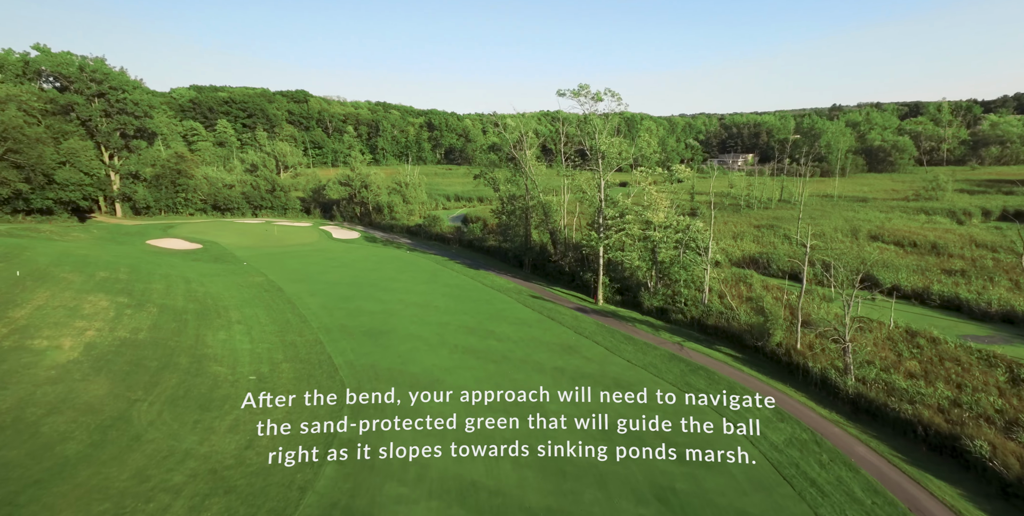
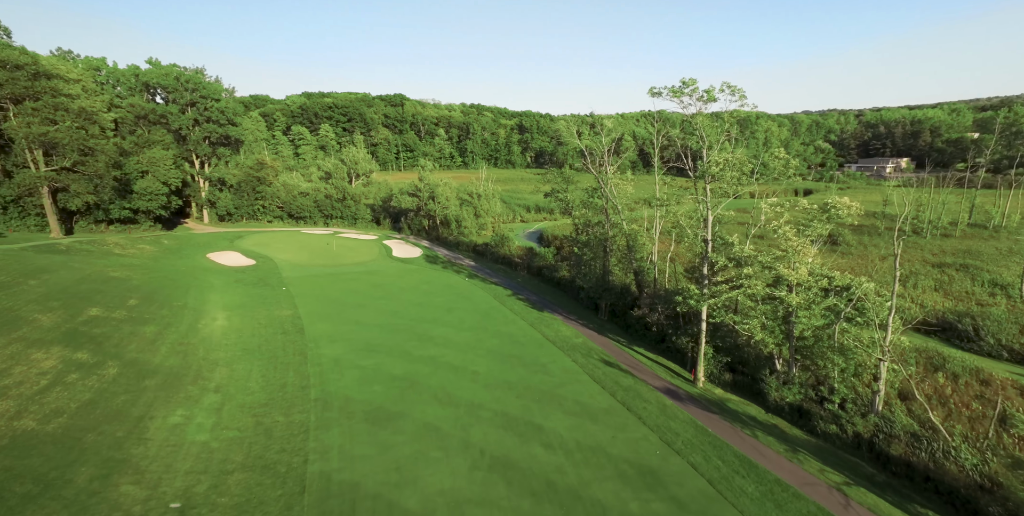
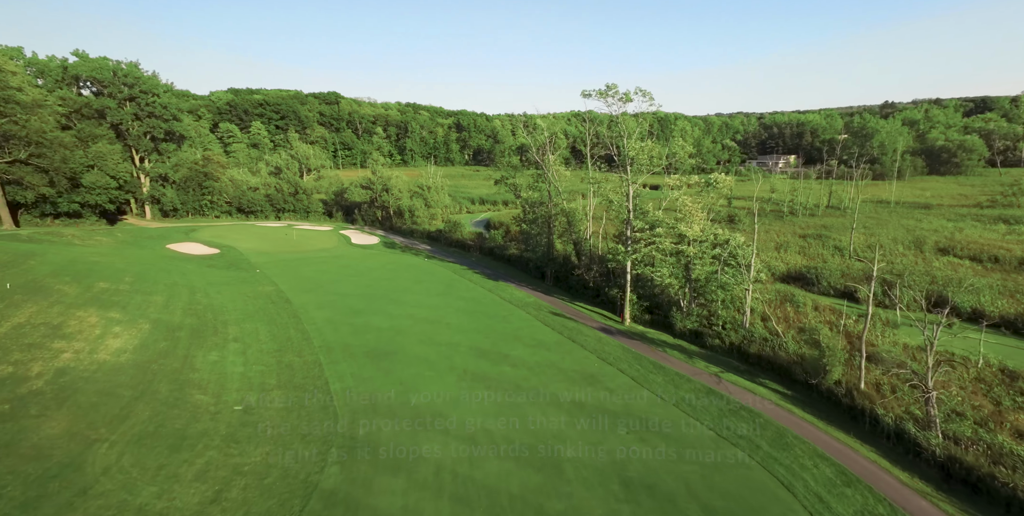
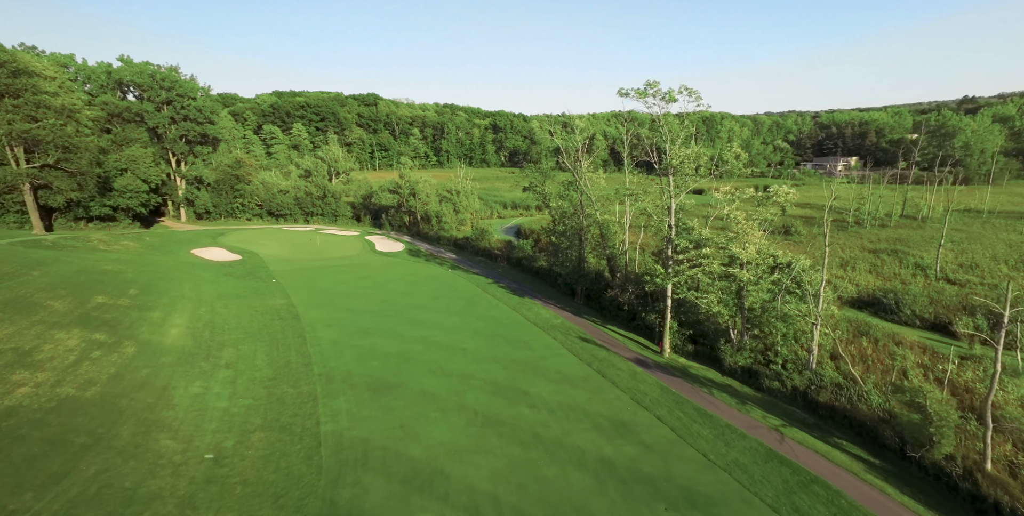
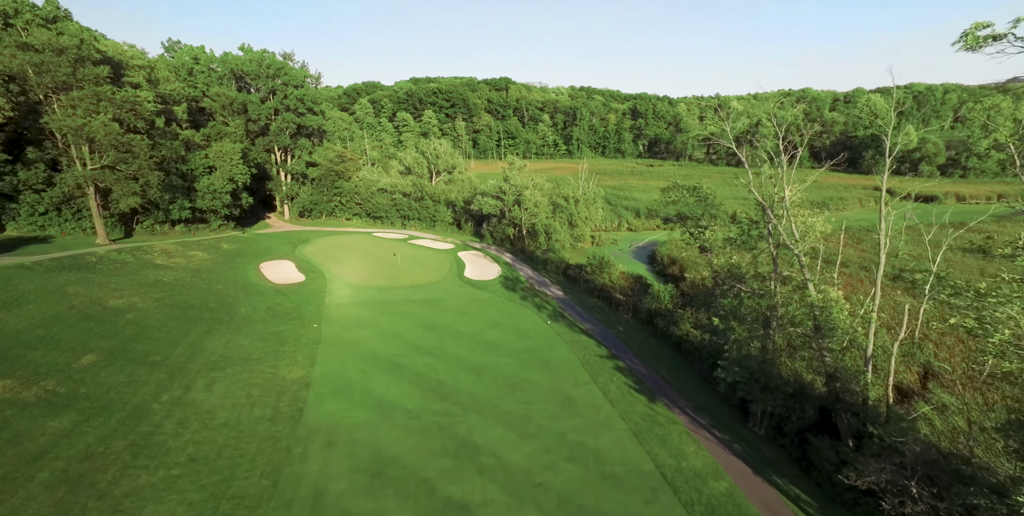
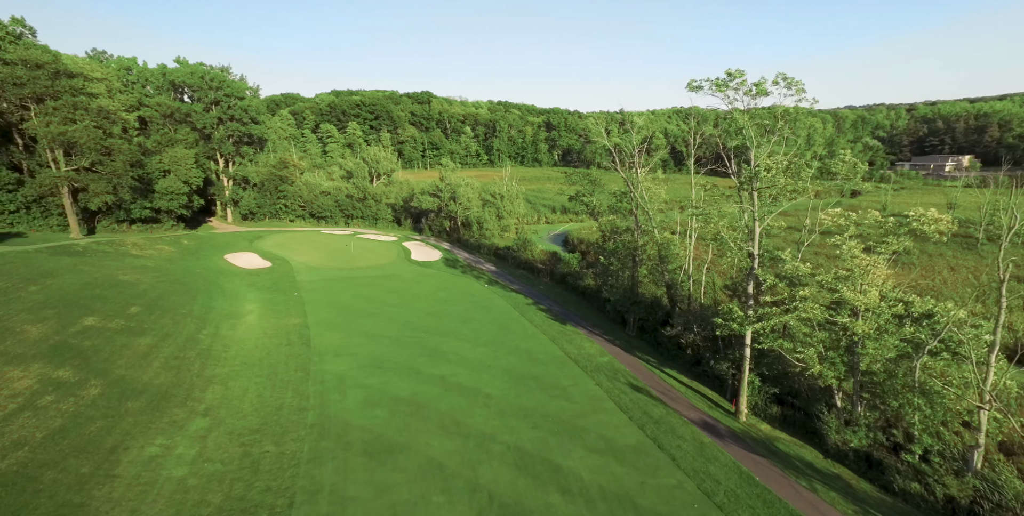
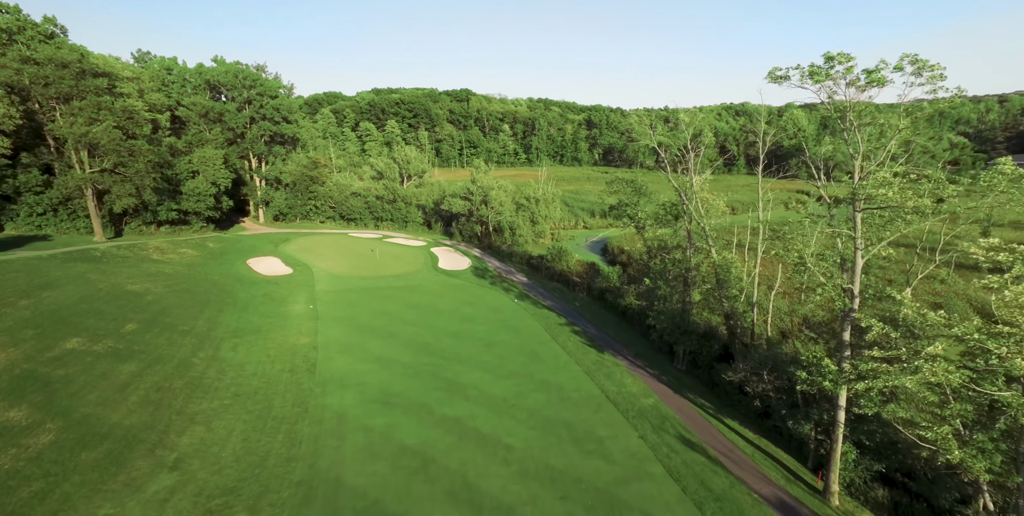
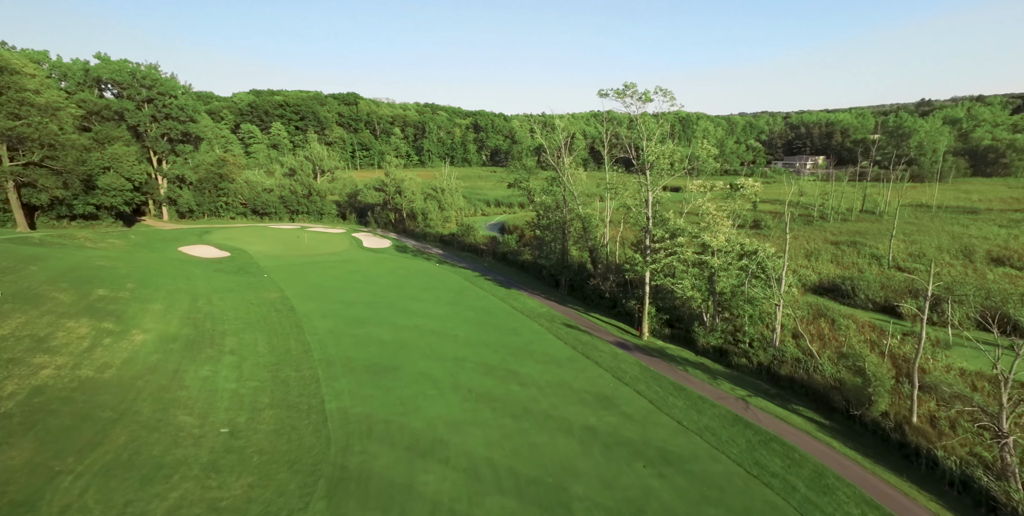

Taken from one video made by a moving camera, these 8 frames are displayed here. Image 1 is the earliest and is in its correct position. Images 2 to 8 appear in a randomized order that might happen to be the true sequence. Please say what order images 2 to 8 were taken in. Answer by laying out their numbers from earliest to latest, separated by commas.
3, 8, 4, 2, 6, 7, 5
